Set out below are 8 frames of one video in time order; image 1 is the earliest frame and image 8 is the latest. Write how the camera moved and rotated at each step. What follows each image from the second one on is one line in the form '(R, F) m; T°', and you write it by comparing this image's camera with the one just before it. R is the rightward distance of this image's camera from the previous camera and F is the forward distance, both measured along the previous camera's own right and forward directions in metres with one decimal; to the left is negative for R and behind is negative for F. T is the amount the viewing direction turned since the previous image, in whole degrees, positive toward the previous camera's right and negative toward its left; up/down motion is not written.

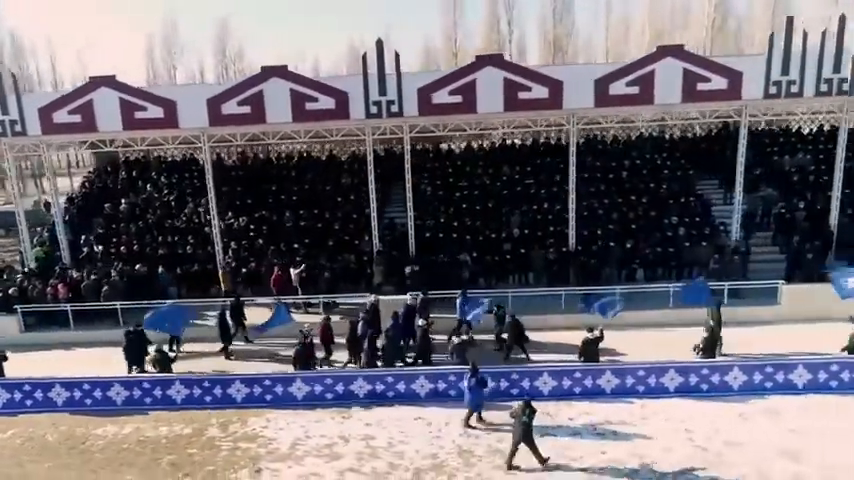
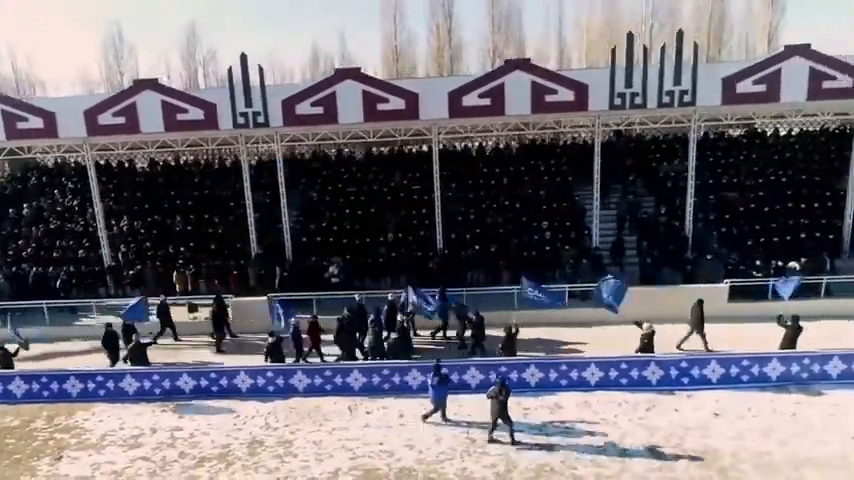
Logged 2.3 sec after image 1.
(+3.2, -0.7) m; -1°
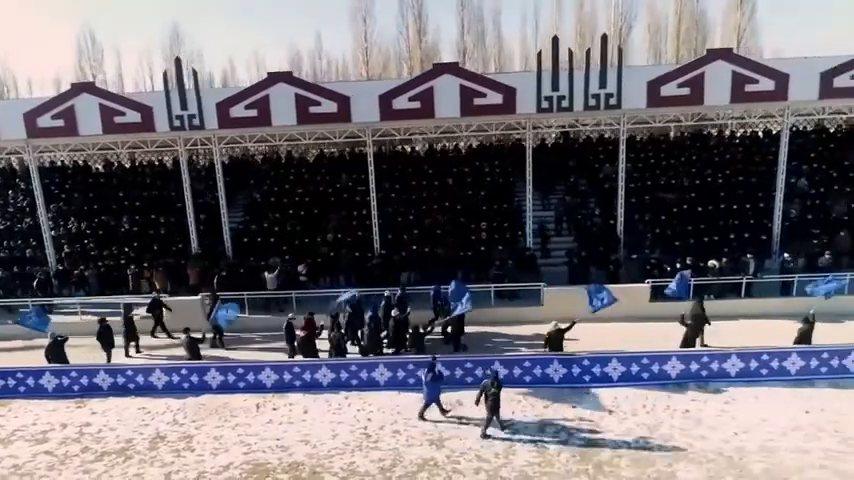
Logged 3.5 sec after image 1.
(+1.6, -0.3) m; 0°
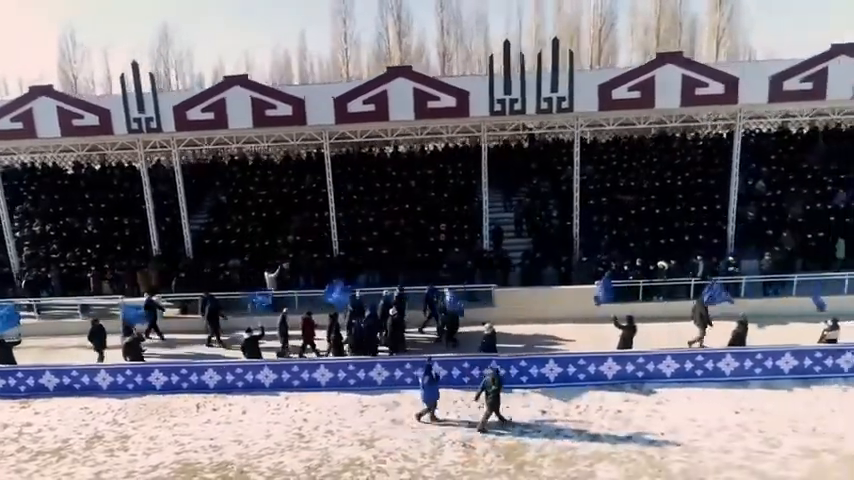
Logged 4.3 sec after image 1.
(+1.0, -0.1) m; 0°
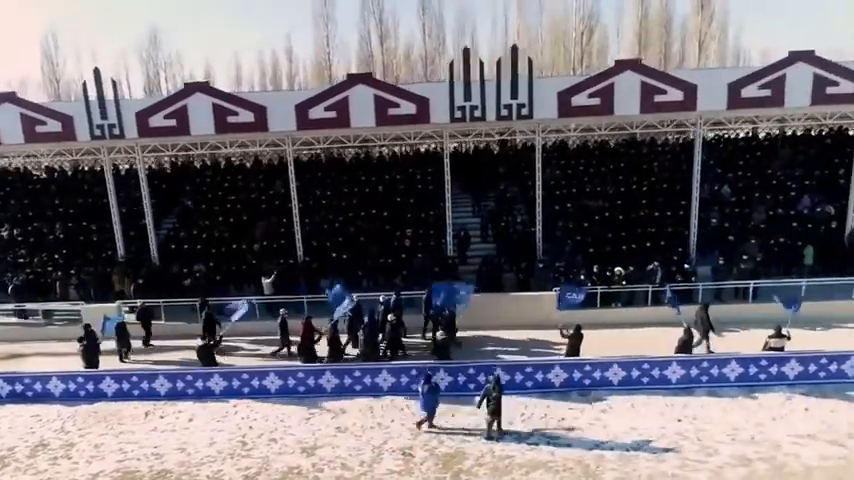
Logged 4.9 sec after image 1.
(+0.9, -0.1) m; 0°
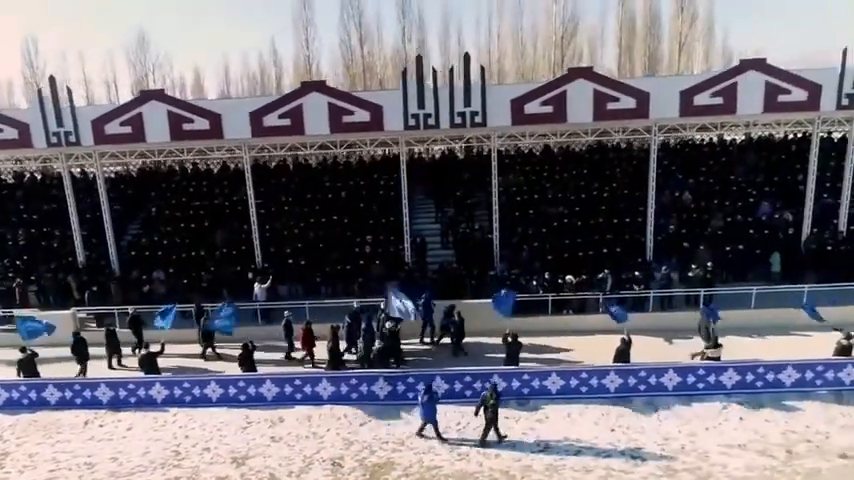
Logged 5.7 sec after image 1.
(+1.1, 0.0) m; 0°
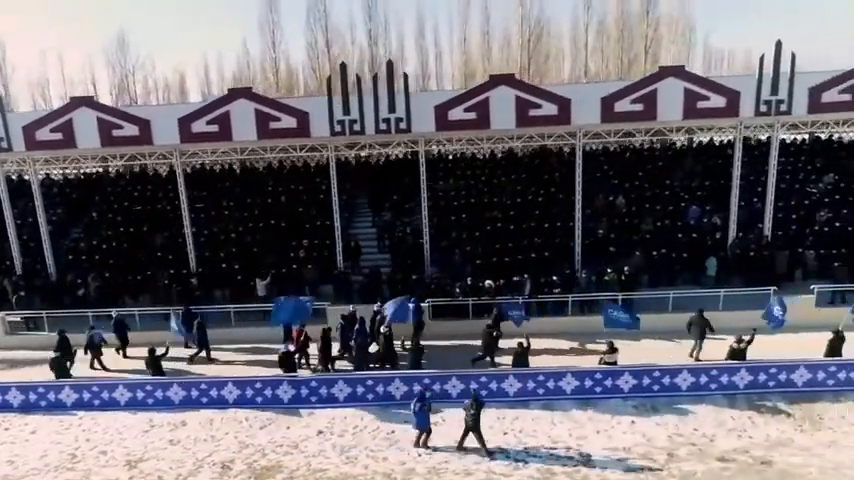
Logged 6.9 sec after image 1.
(+1.7, -0.2) m; 0°
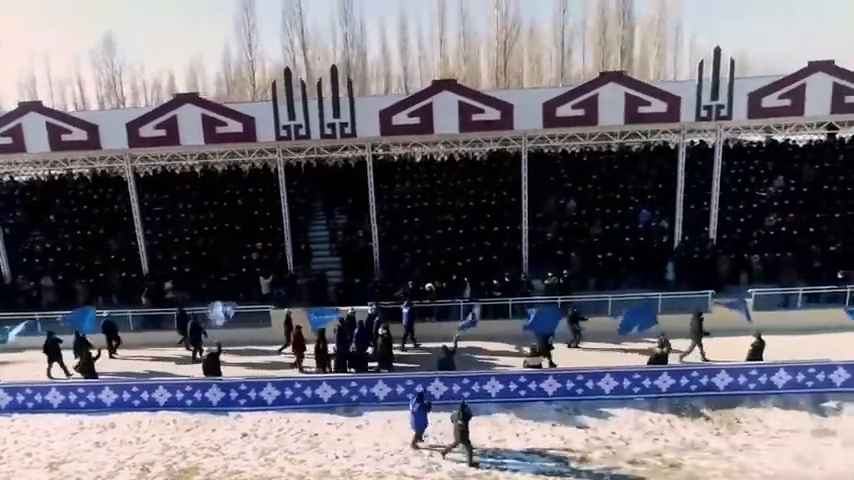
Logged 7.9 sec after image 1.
(+1.3, -0.1) m; 0°
